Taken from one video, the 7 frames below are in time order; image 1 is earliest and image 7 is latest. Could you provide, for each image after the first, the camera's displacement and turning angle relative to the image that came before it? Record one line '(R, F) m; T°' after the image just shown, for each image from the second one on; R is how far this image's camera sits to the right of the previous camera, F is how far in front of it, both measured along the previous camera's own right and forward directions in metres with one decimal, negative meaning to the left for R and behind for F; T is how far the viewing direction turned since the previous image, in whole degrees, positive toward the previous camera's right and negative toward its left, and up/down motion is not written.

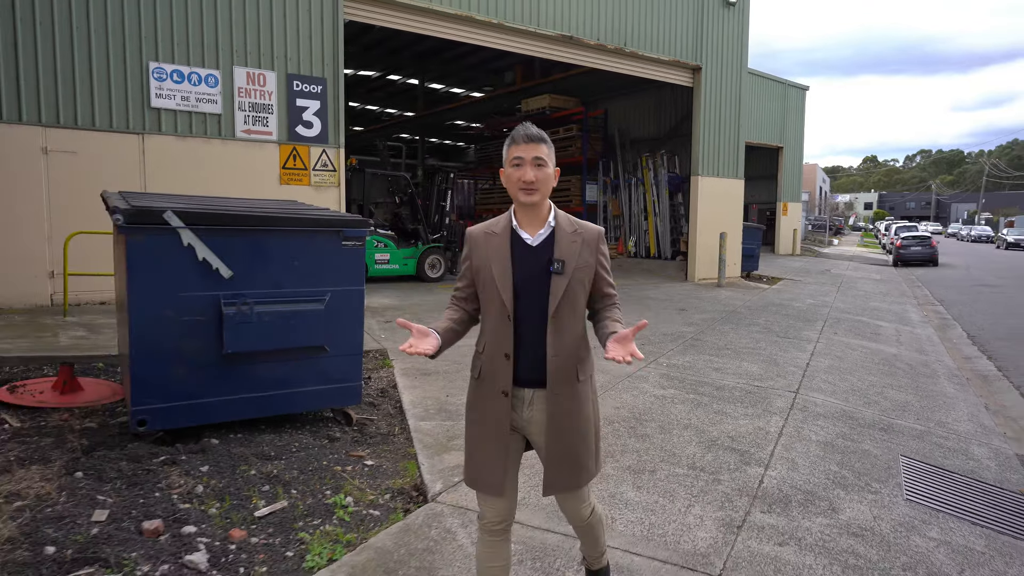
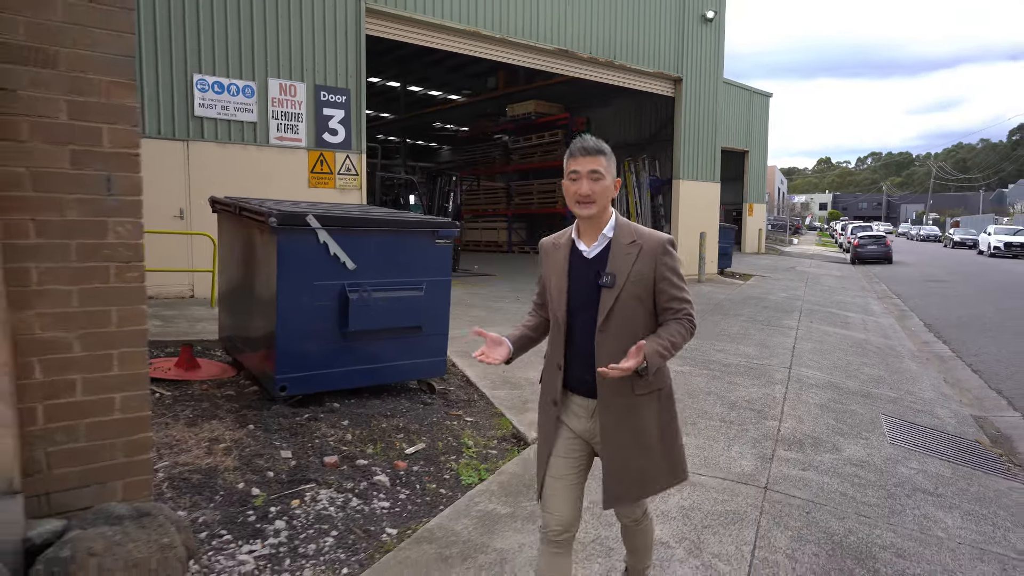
(-0.8, -0.9) m; +3°
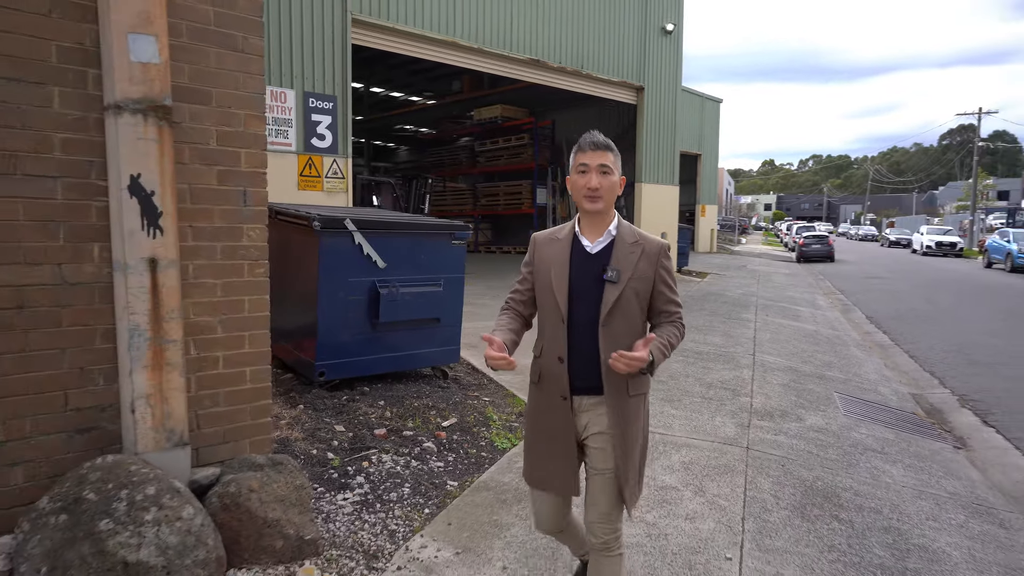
(-0.5, -0.6) m; +4°
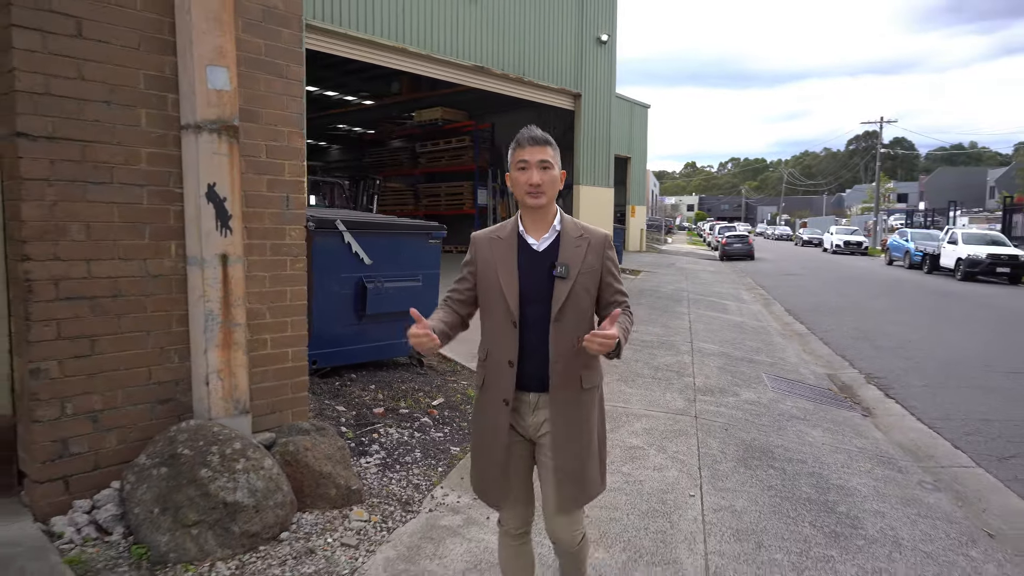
(-0.4, -0.6) m; +6°
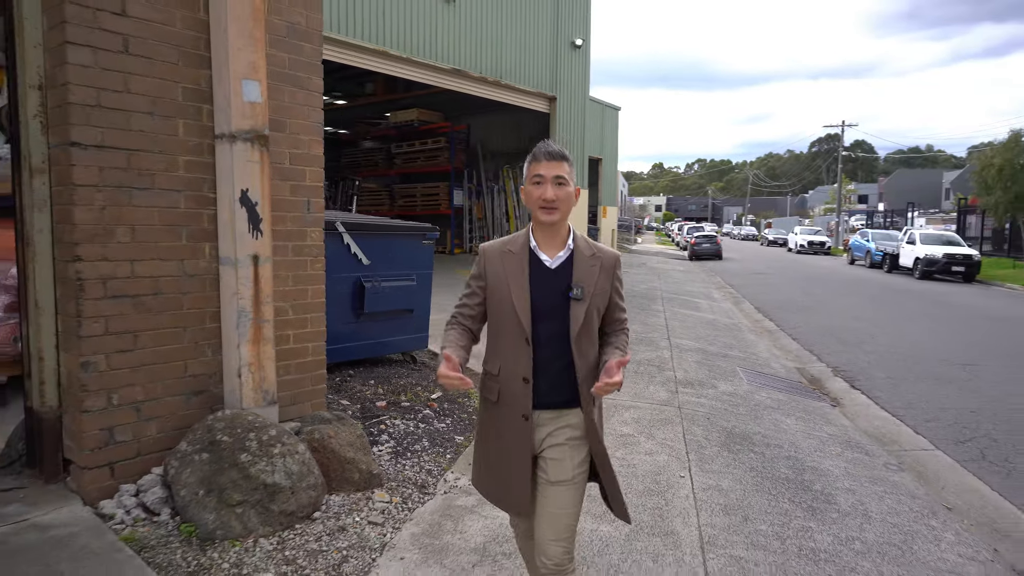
(-0.2, -0.3) m; +3°
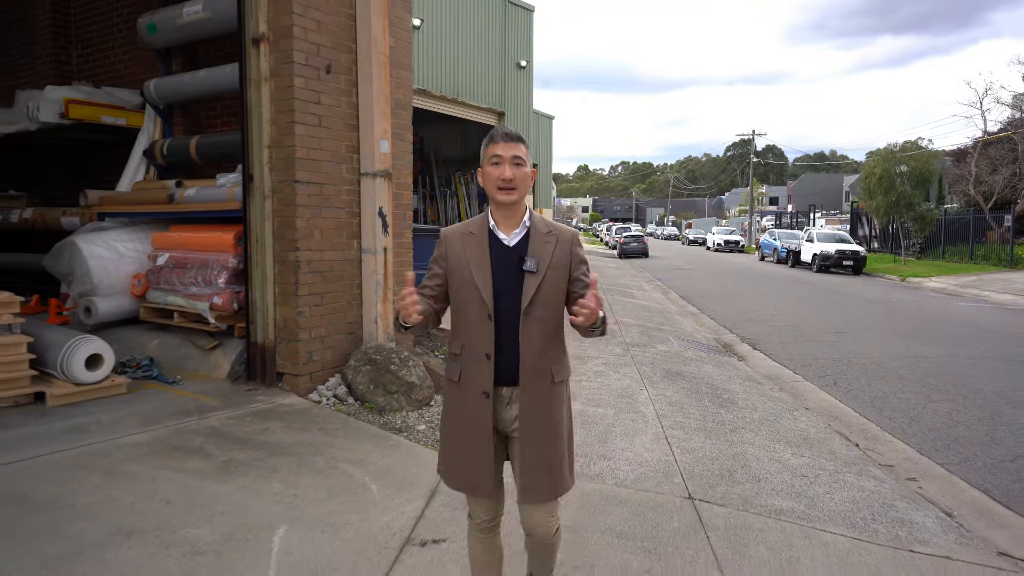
(-0.8, -2.1) m; +6°
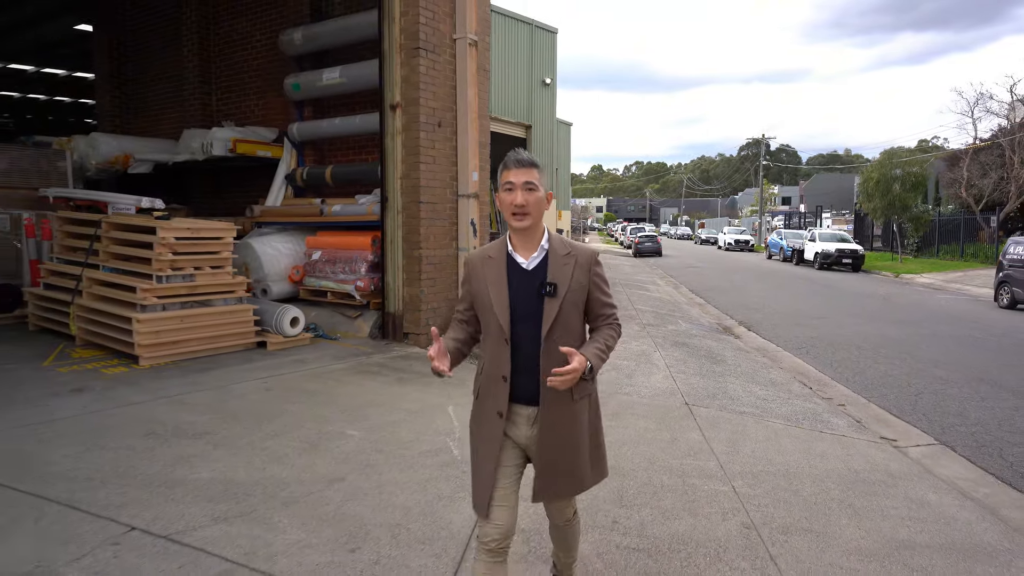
(-0.4, -2.2) m; -1°
